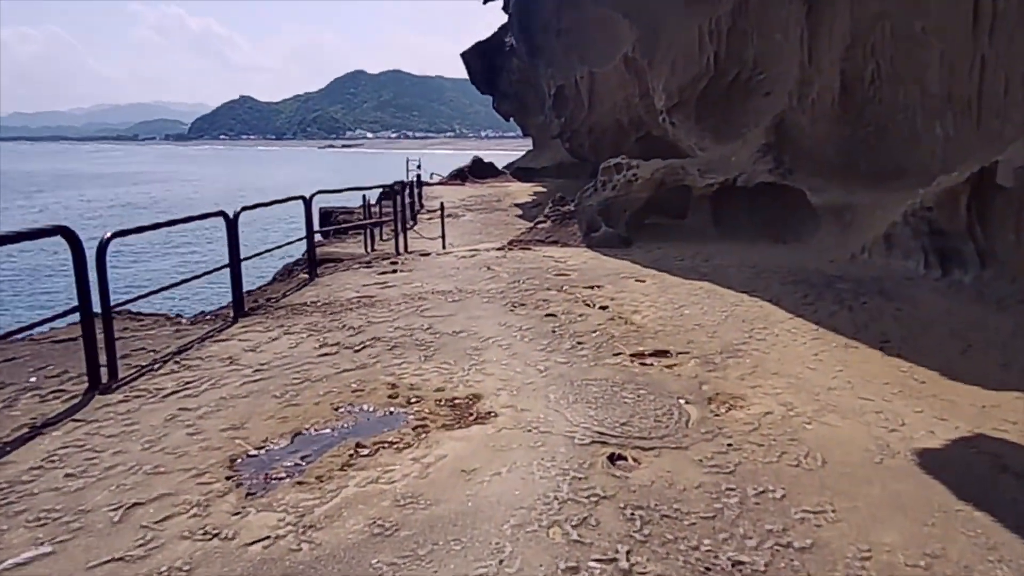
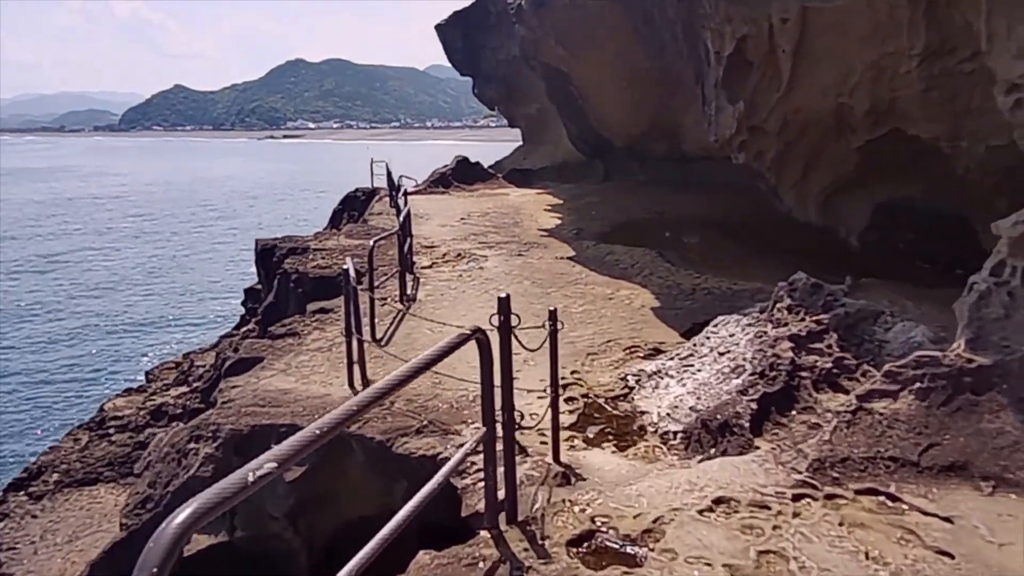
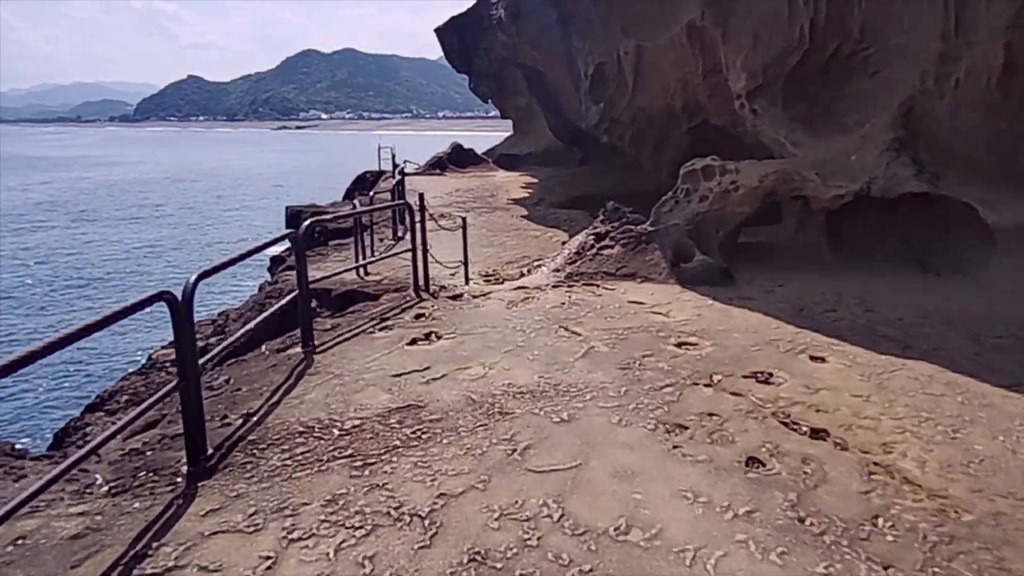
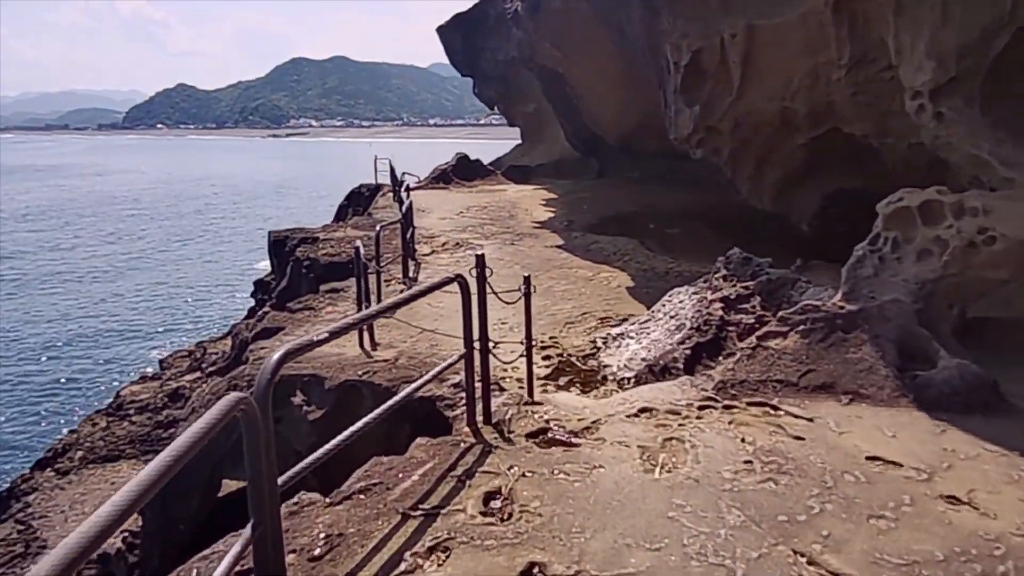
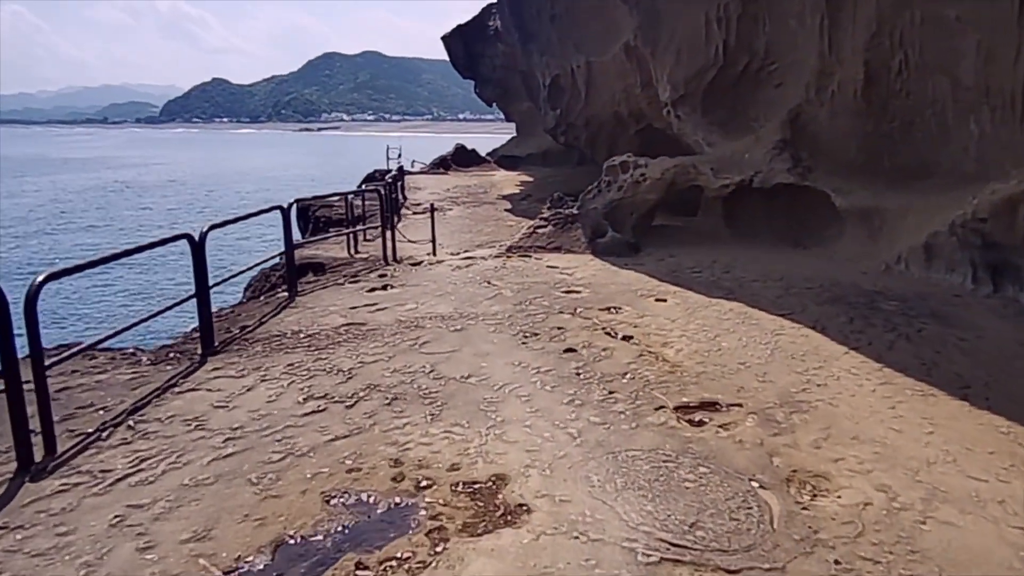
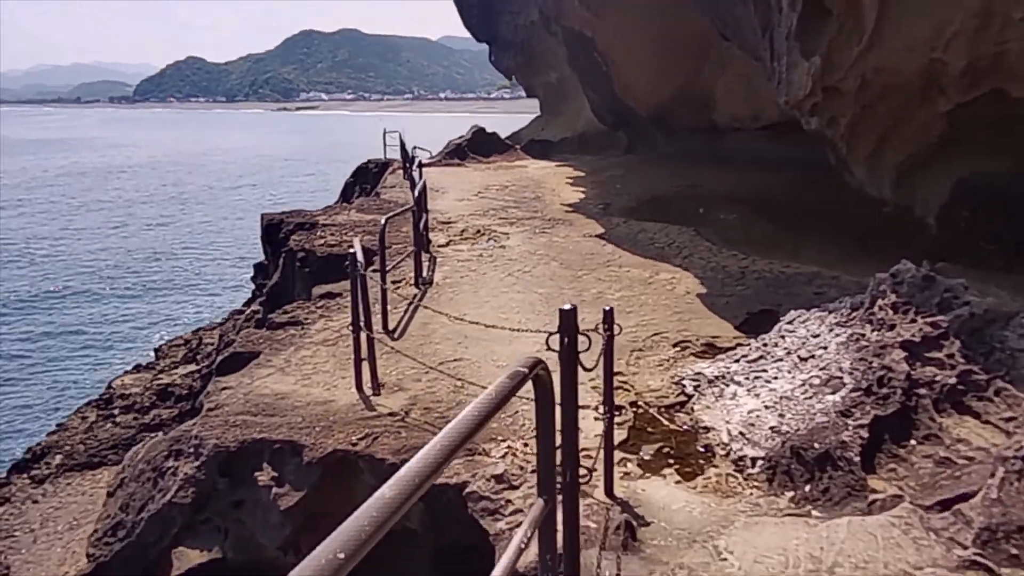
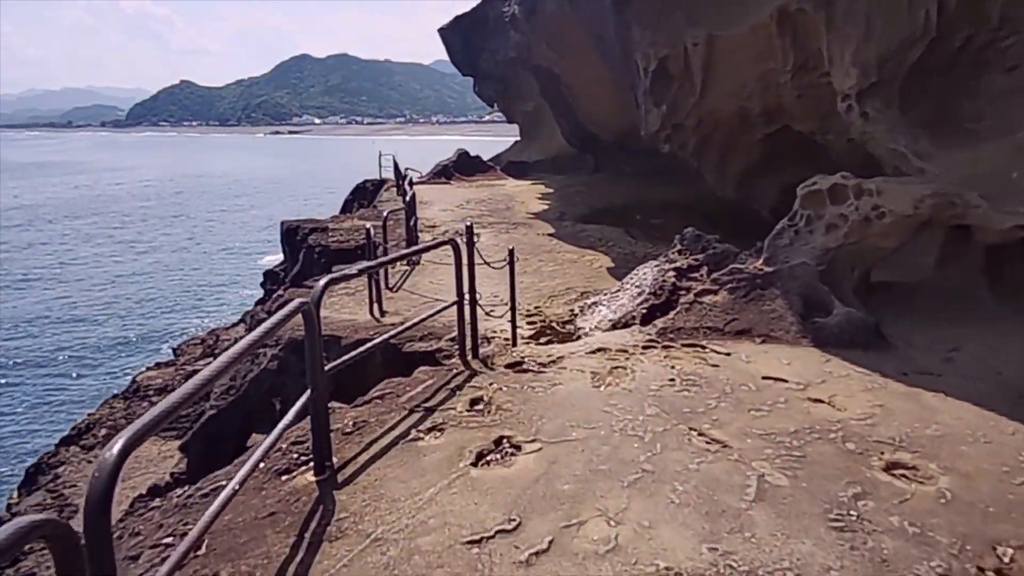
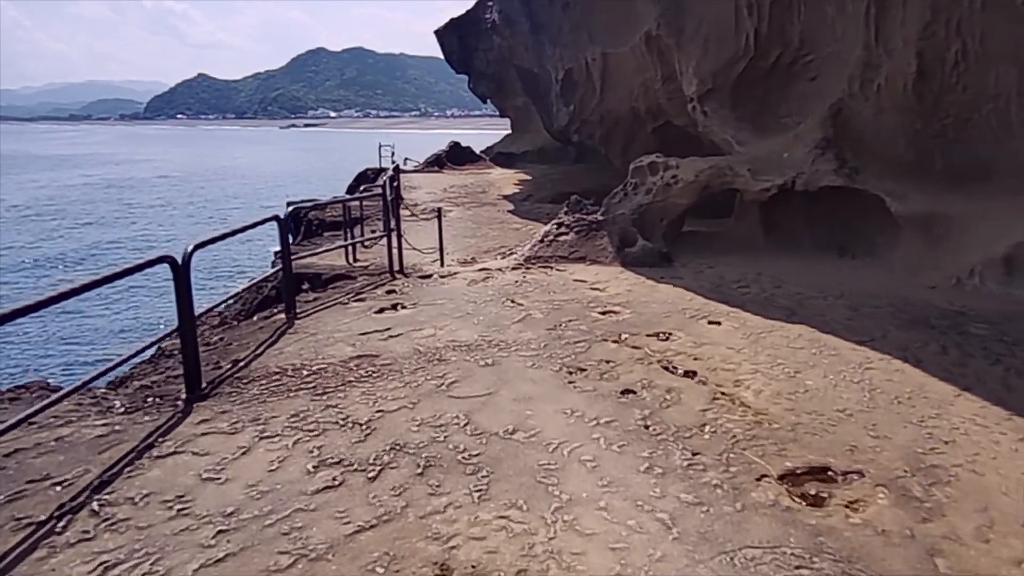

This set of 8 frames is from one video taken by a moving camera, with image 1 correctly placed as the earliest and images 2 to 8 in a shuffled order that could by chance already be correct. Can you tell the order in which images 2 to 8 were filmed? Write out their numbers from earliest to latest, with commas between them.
5, 8, 3, 7, 4, 2, 6
